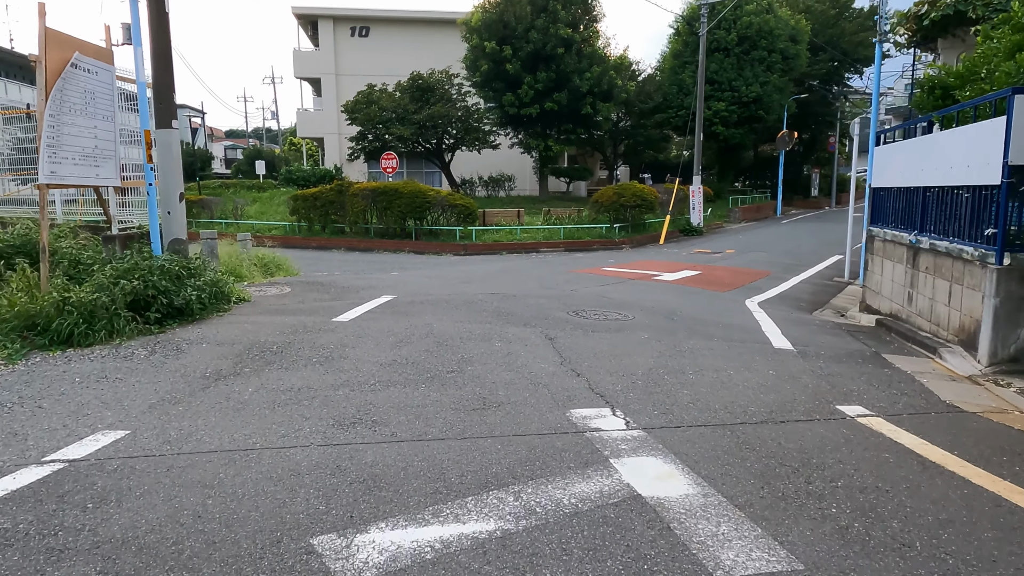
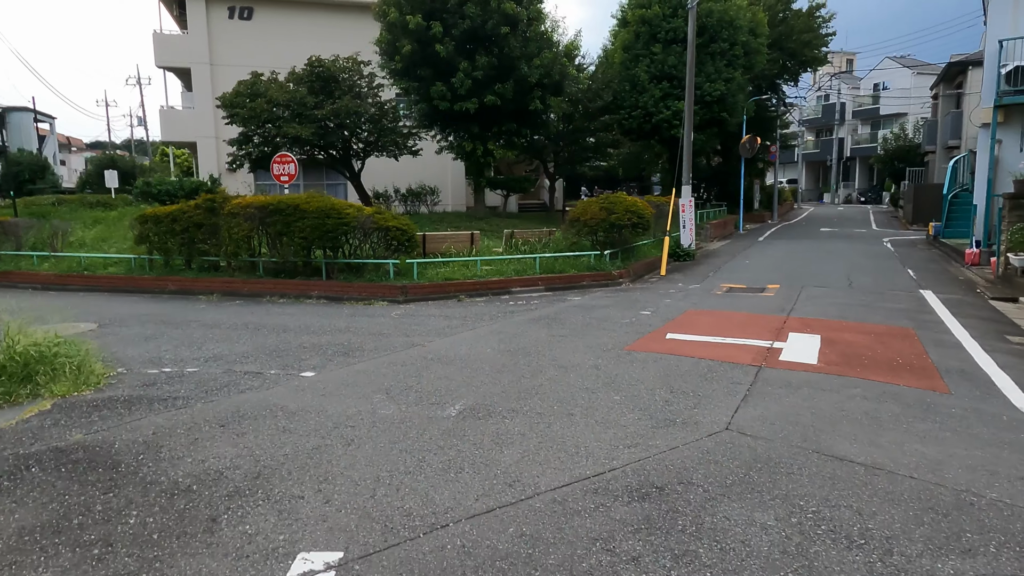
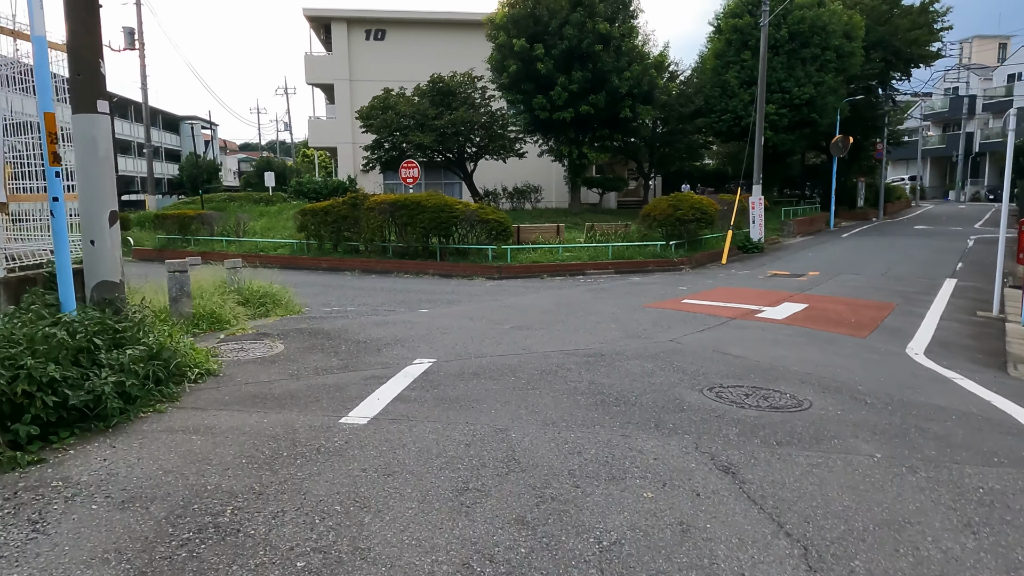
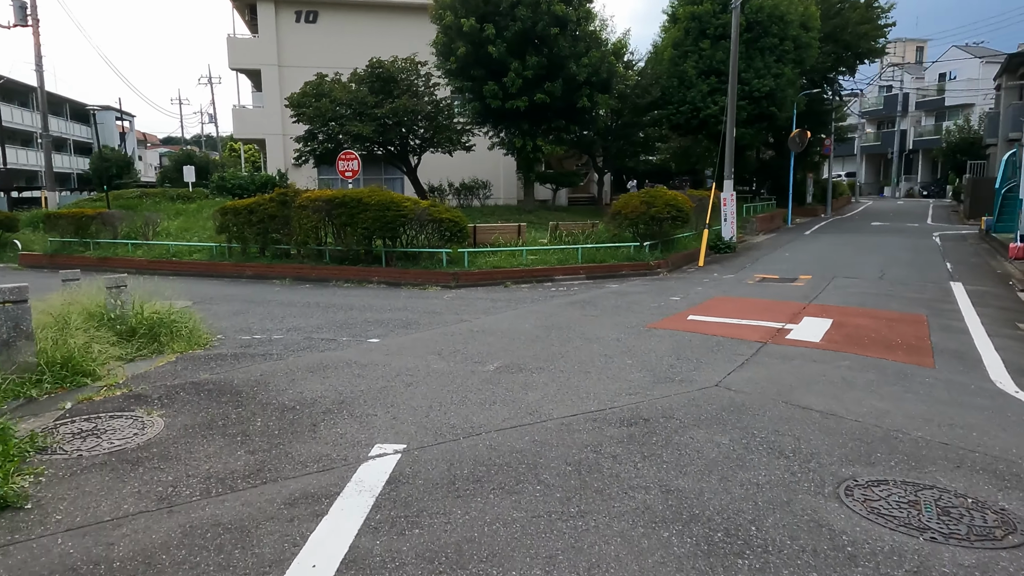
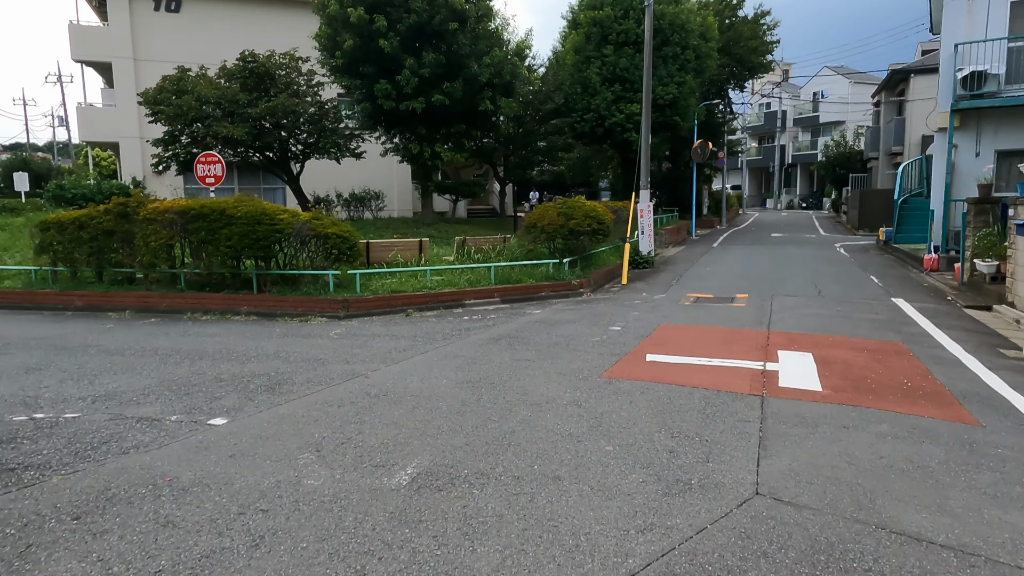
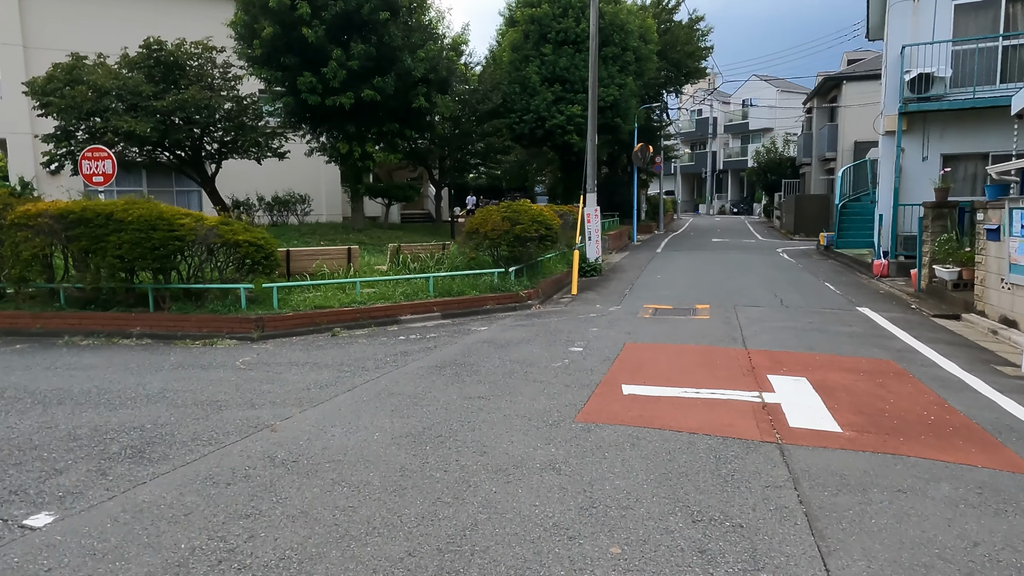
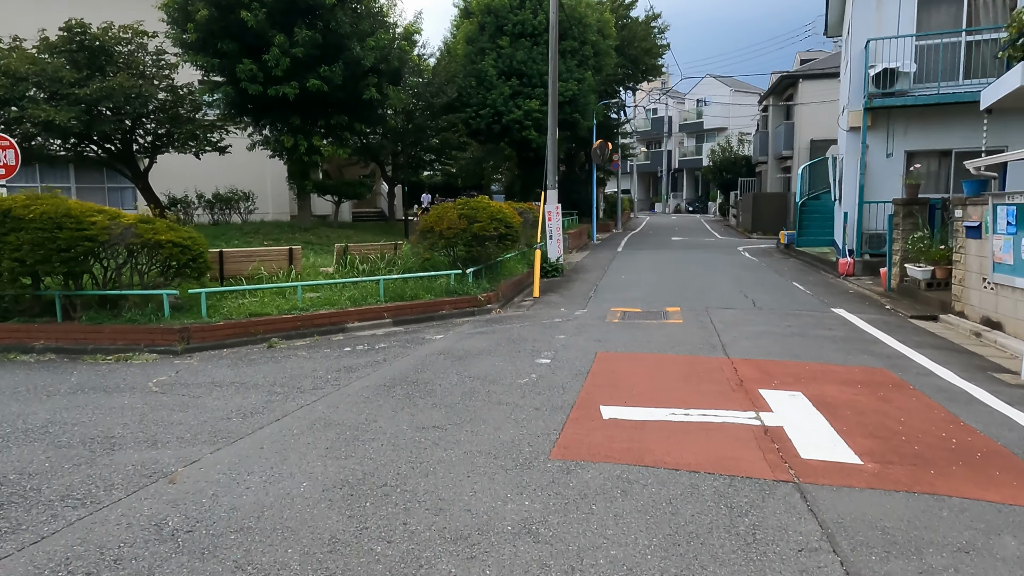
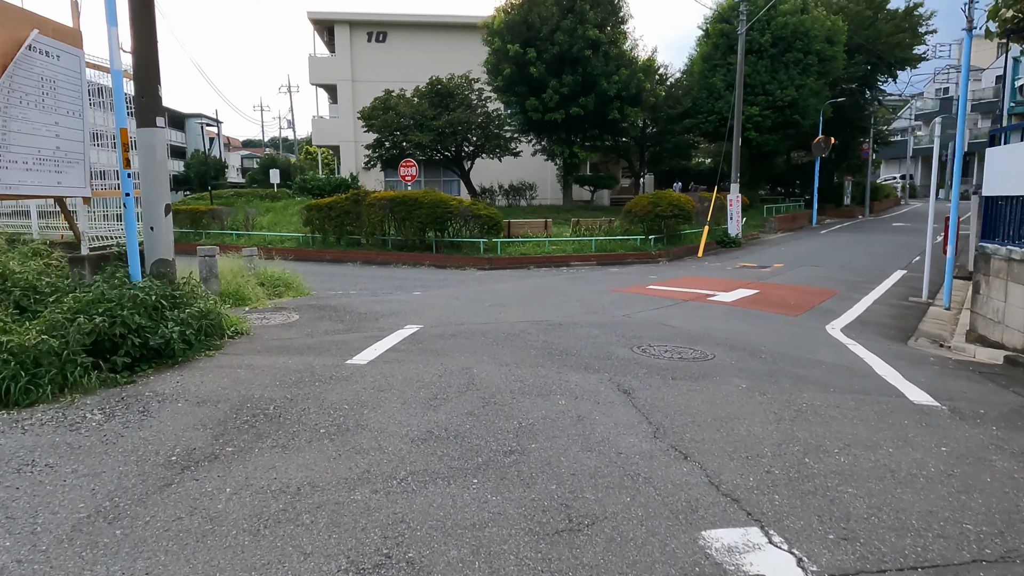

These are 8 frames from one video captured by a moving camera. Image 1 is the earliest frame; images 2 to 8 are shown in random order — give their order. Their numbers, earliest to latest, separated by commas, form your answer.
8, 3, 4, 2, 5, 6, 7
